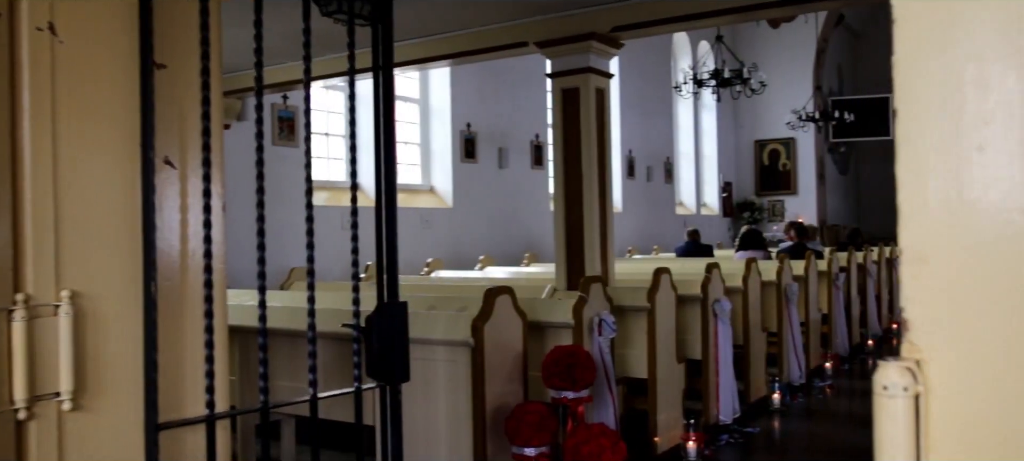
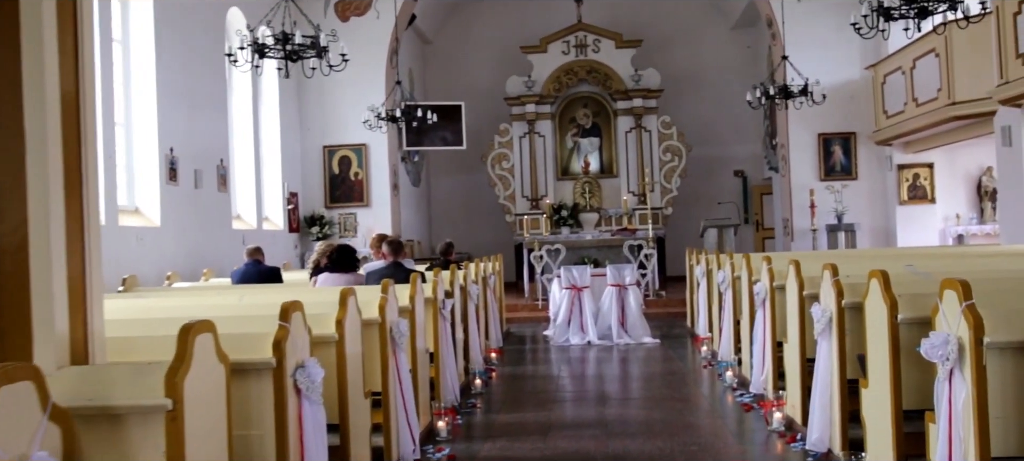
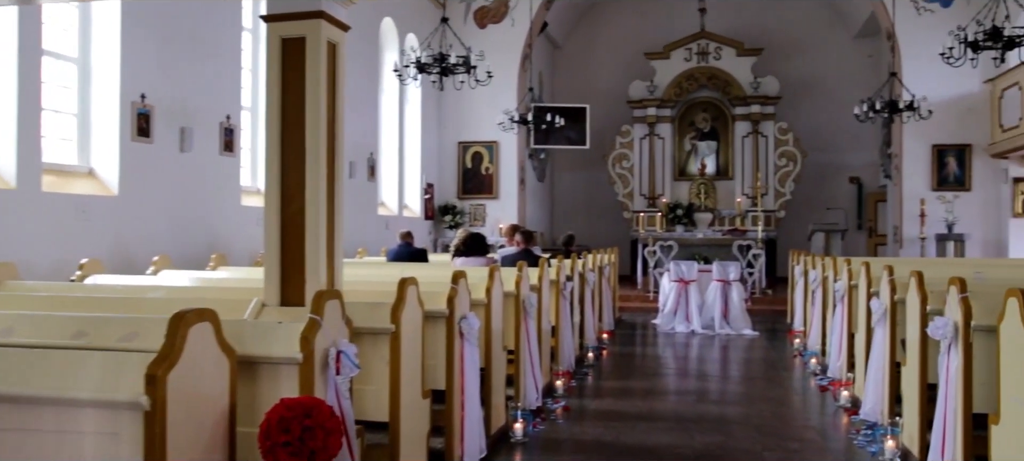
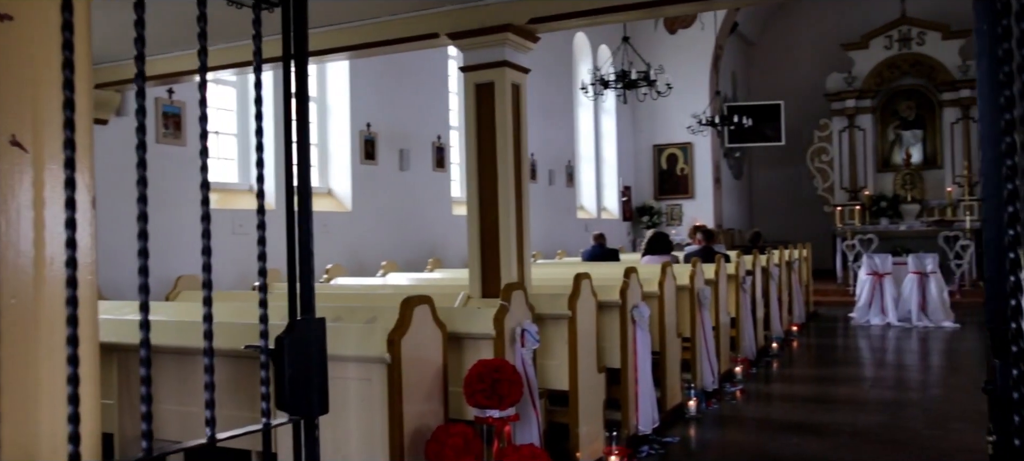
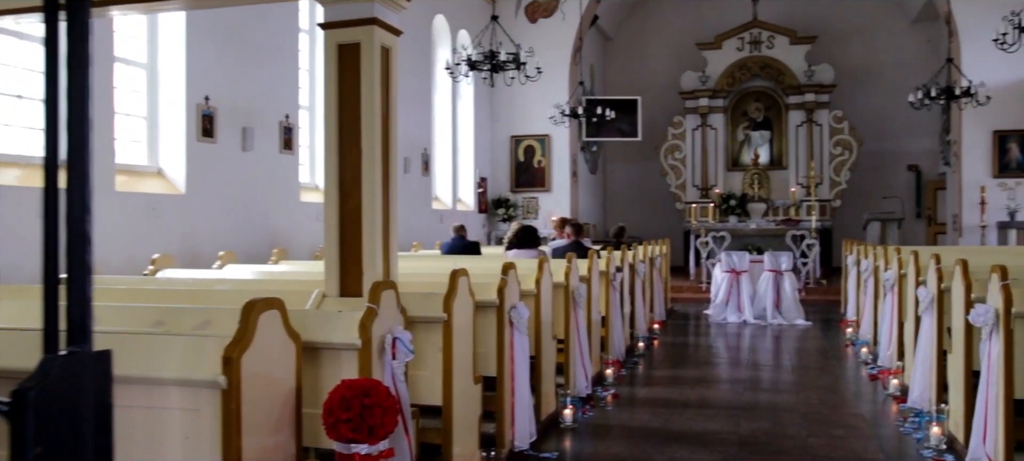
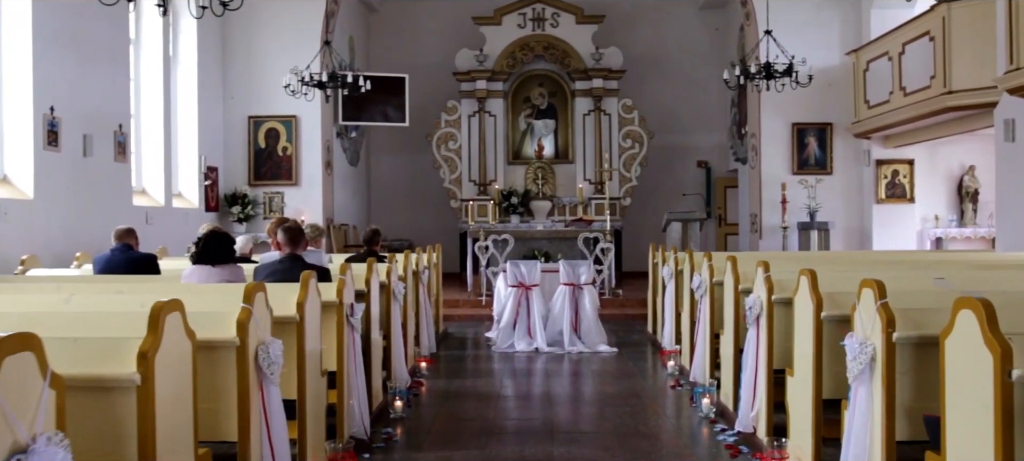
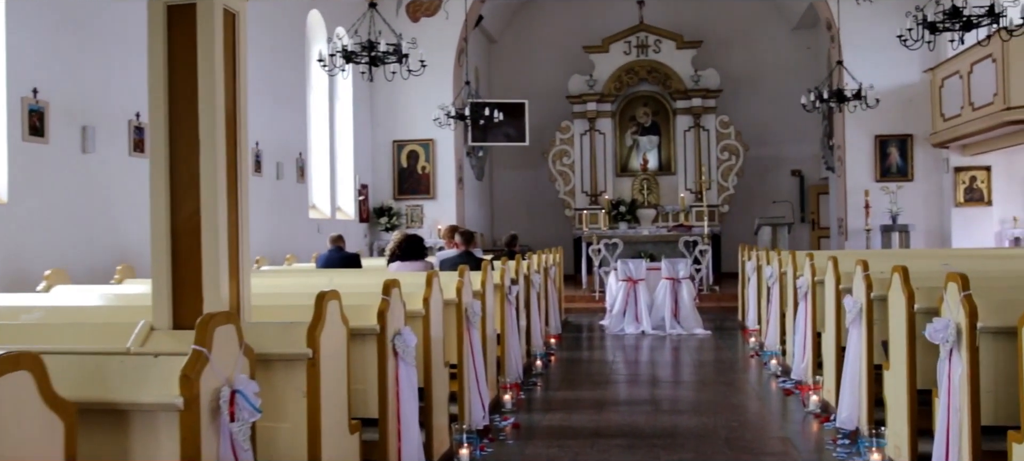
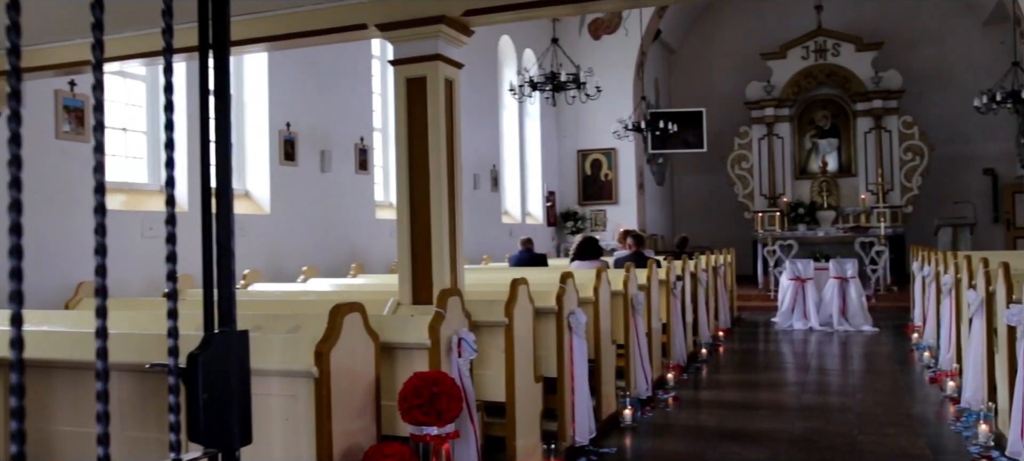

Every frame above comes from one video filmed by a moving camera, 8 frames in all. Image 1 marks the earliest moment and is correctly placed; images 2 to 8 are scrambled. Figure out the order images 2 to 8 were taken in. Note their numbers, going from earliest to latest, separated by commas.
4, 8, 5, 3, 7, 2, 6
